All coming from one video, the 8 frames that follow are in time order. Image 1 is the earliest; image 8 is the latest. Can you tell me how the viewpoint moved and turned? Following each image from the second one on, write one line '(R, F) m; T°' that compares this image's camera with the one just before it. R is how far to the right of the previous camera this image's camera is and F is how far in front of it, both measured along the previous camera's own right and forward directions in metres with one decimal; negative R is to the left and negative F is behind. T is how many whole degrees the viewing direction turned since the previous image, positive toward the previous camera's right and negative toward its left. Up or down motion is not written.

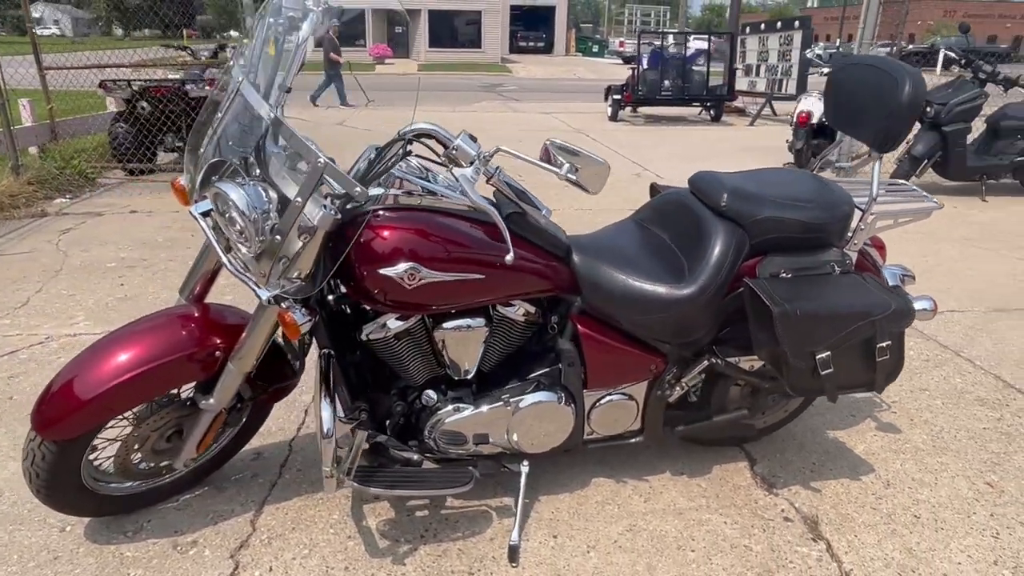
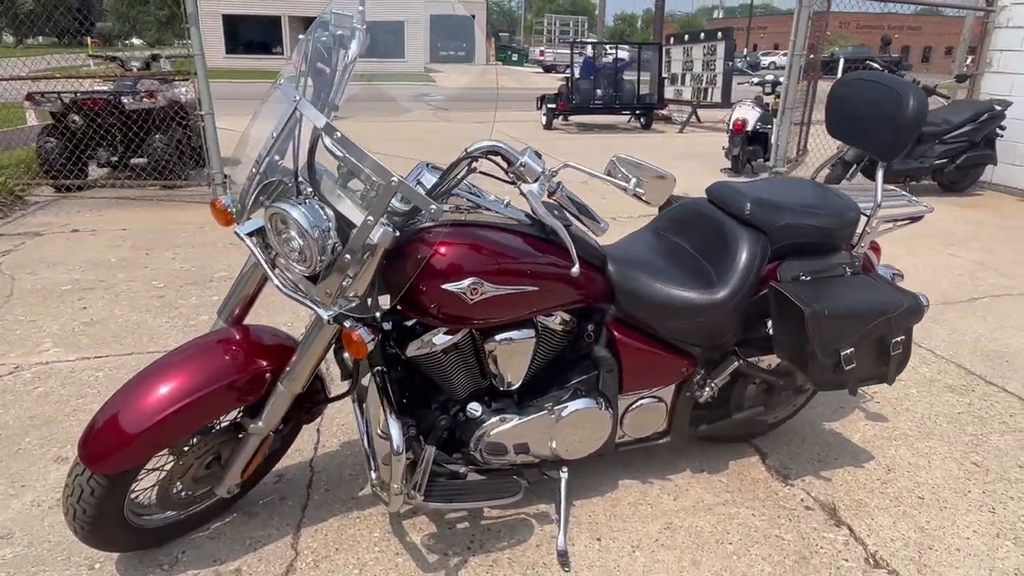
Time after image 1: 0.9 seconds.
(-0.4, 0.0) m; +6°
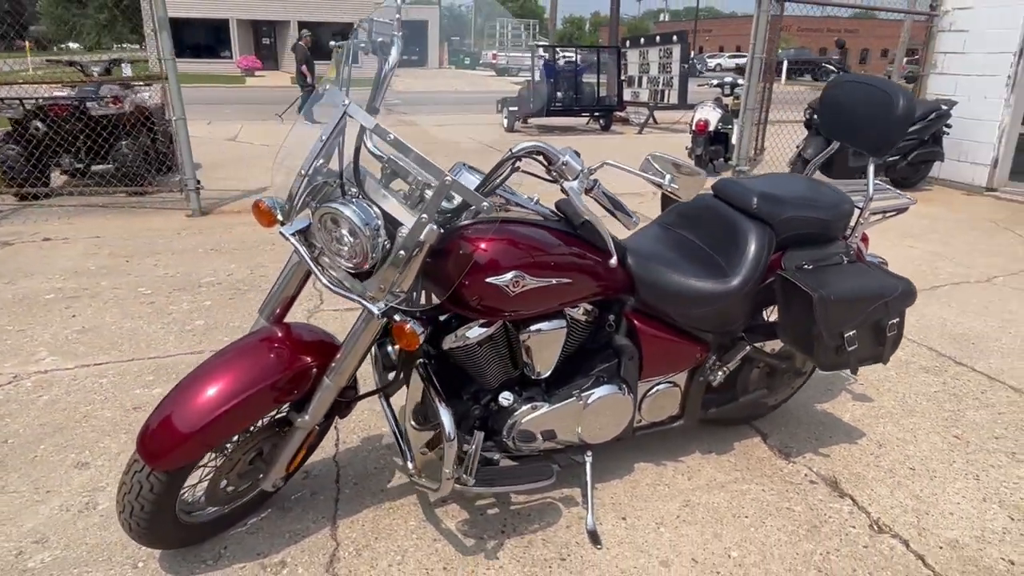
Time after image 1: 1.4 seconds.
(-0.3, -0.1) m; +4°
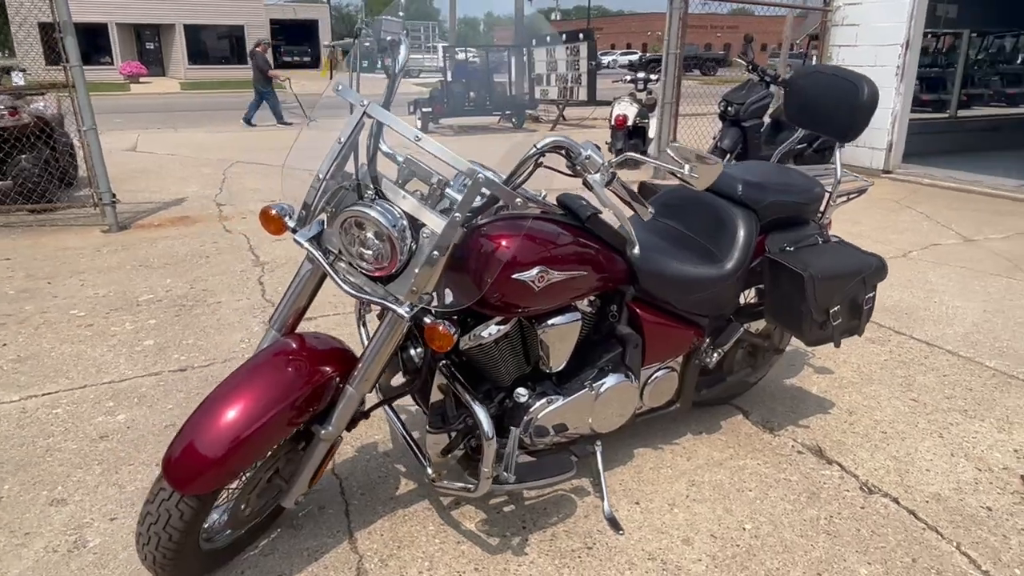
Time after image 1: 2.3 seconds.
(-0.3, 0.0) m; +7°
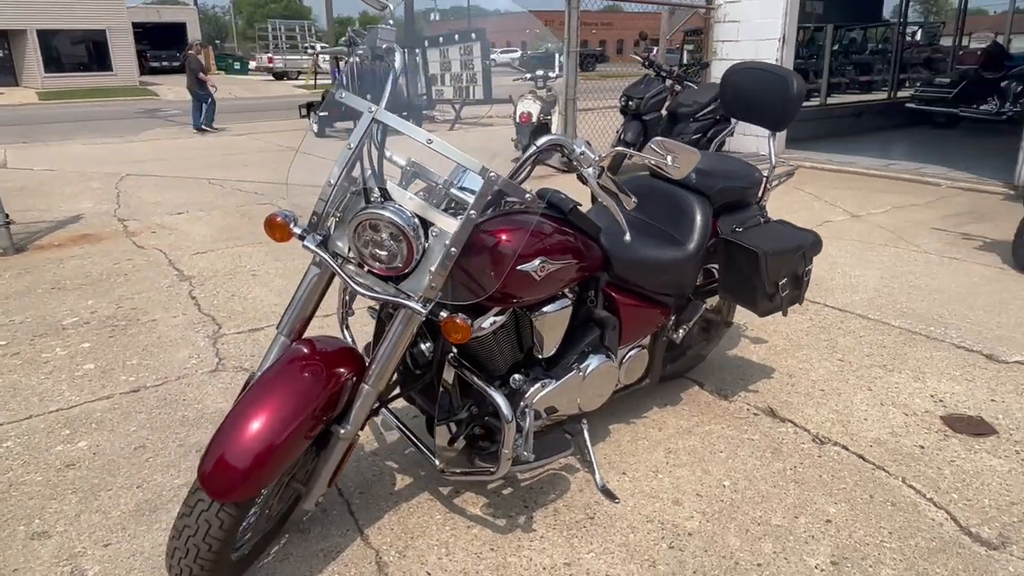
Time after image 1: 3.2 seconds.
(-0.3, -0.1) m; +8°
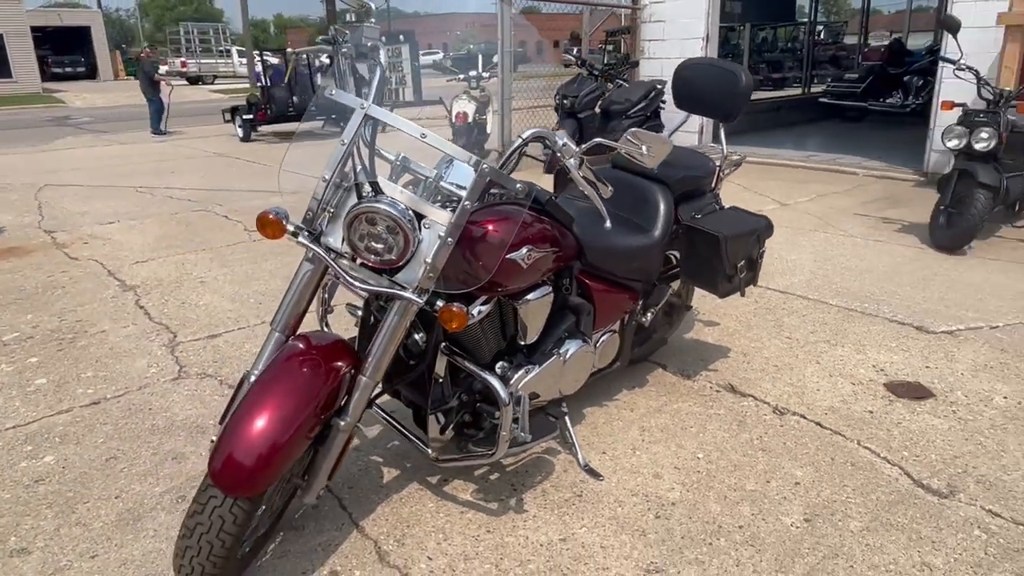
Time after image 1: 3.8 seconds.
(-0.2, -0.1) m; +6°
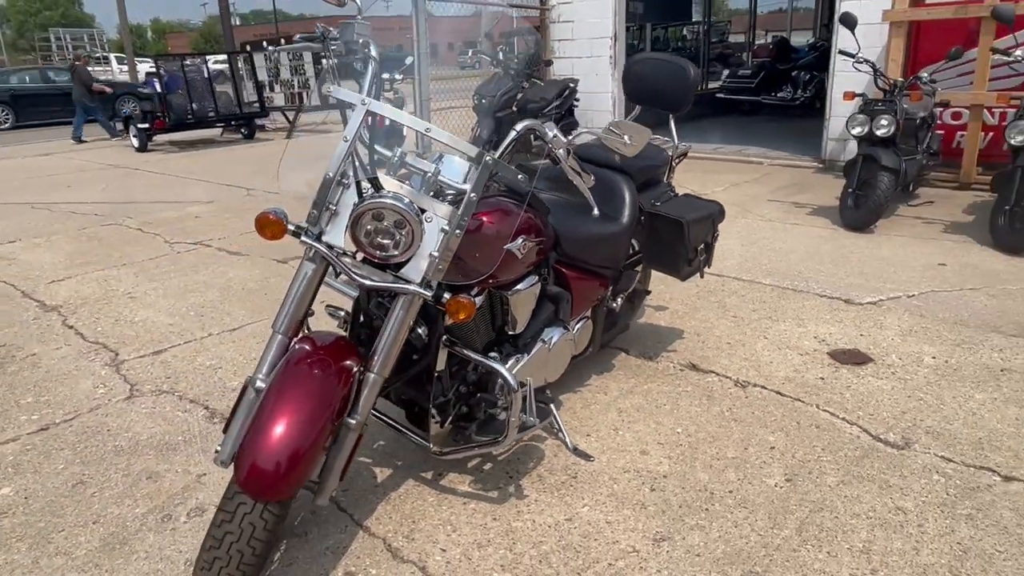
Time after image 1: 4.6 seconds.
(-0.3, 0.0) m; +7°
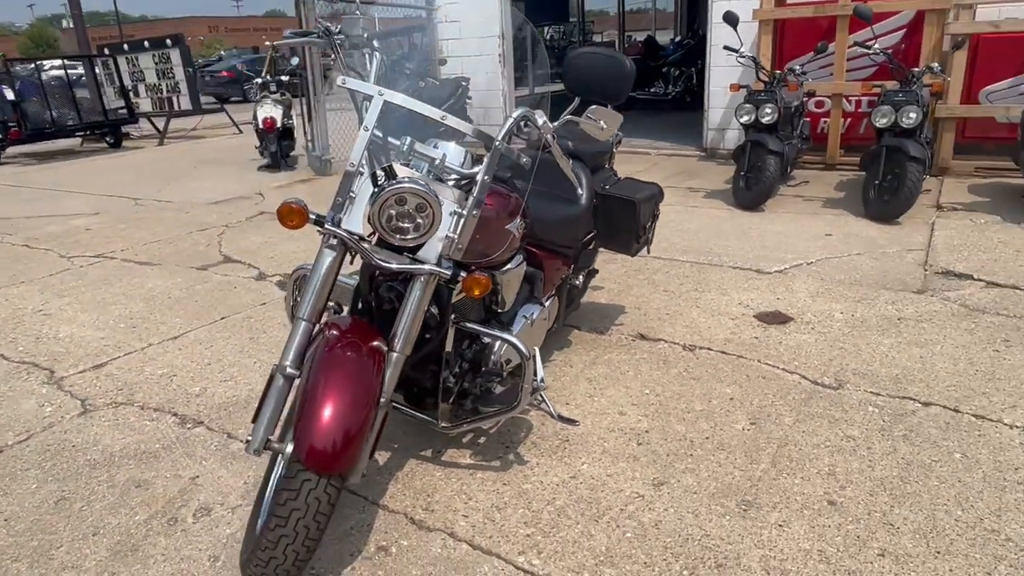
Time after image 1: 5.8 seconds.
(-0.4, -0.1) m; +10°
